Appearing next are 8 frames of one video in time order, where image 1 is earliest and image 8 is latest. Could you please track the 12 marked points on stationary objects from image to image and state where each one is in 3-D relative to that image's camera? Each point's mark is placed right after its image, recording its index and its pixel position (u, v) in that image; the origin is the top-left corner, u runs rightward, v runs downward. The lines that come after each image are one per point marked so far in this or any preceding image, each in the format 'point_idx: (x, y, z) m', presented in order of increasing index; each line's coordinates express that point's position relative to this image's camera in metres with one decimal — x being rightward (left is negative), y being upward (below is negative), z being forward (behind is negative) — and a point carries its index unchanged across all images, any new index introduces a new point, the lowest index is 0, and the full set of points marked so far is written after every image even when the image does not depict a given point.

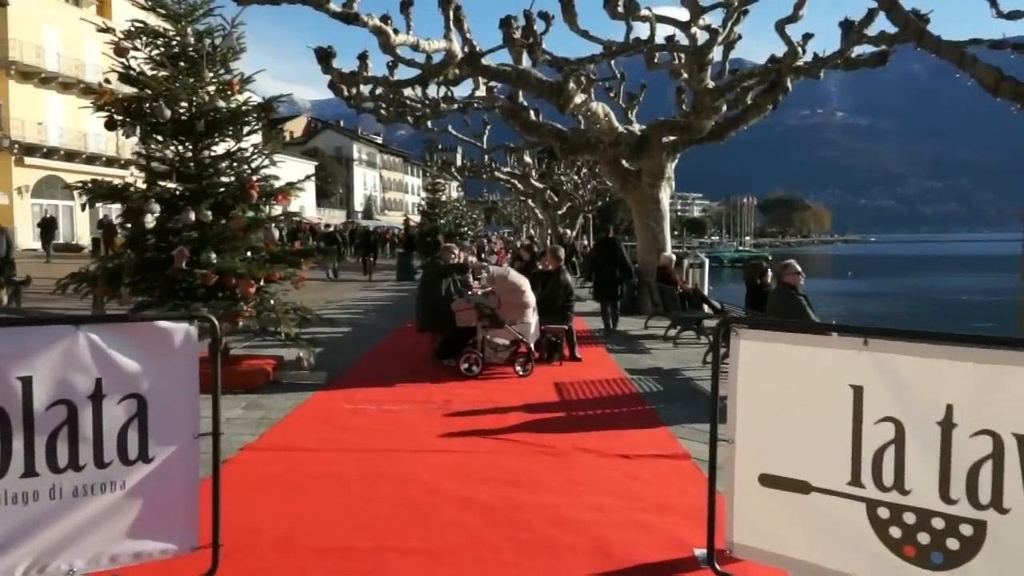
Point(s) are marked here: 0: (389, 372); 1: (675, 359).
0: (-1.7, -1.1, +10.2) m
1: (+2.5, -1.1, +11.8) m
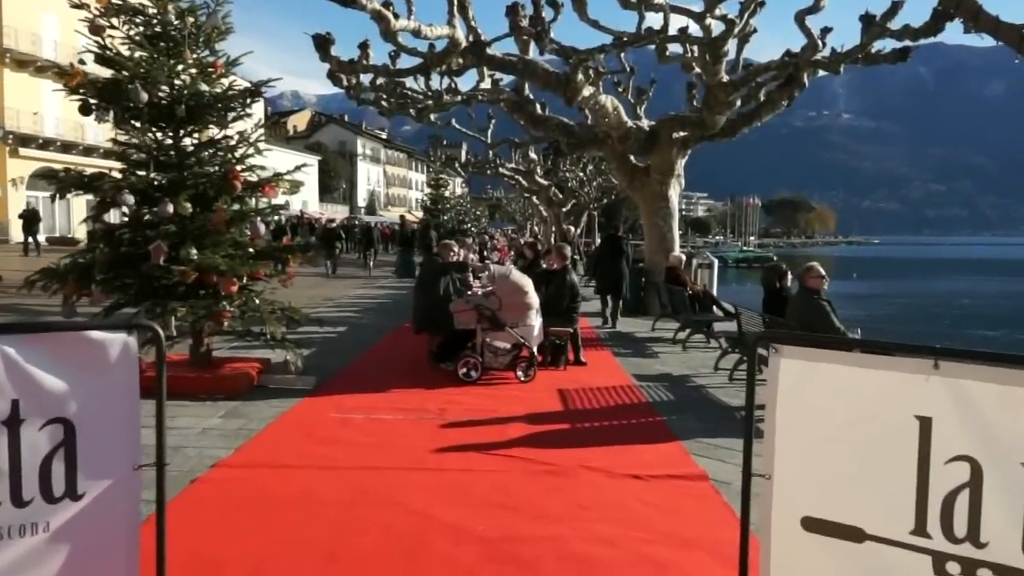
0: (-1.7, -1.1, +9.6) m
1: (+2.5, -1.1, +11.2) m
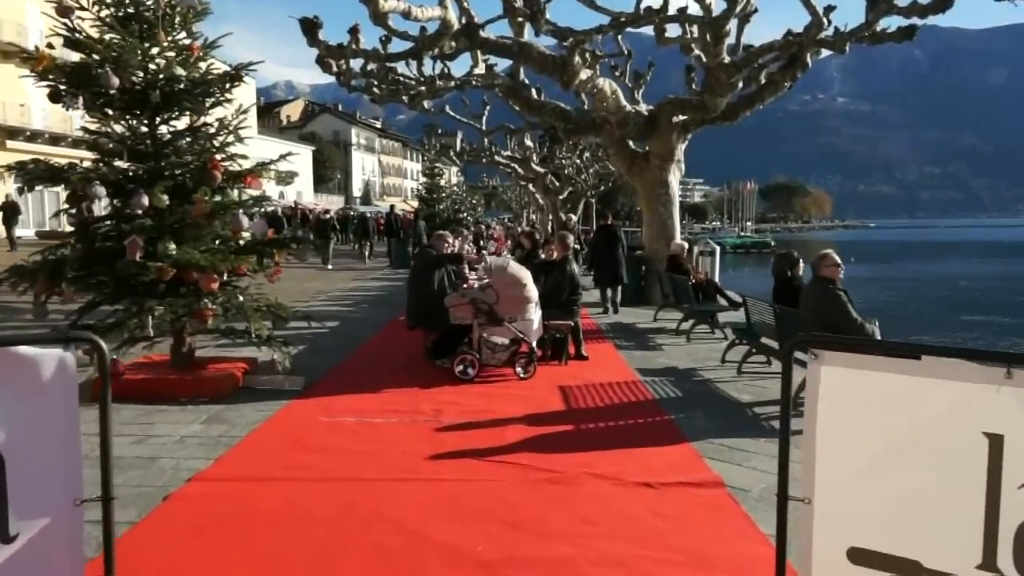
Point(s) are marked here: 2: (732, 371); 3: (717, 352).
0: (-1.7, -1.1, +9.1) m
1: (+2.5, -1.0, +10.8) m
2: (+2.8, -1.1, +9.8) m
3: (+3.0, -1.0, +11.1) m
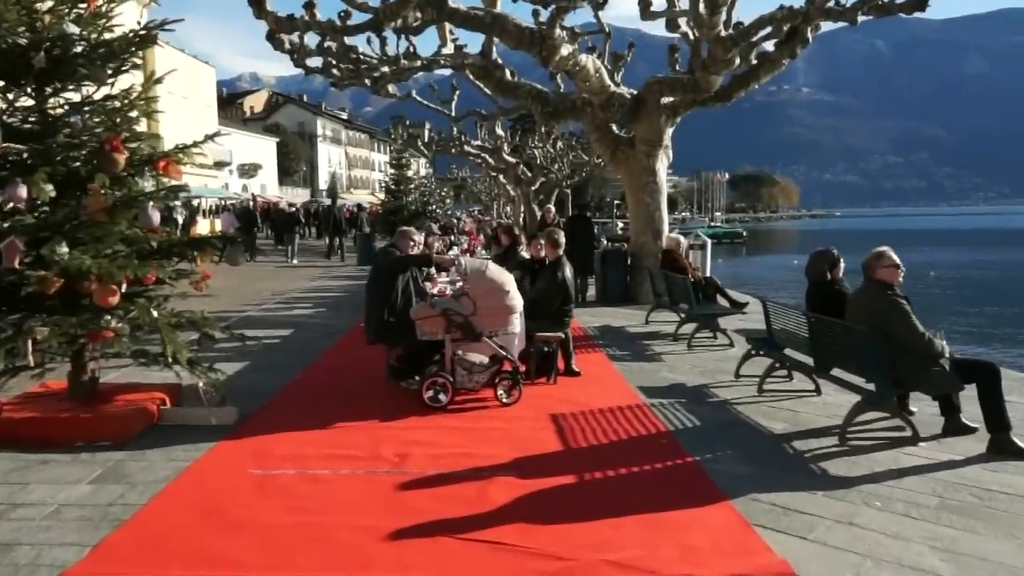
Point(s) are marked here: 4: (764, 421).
0: (-1.9, -1.2, +7.5) m
1: (+2.3, -1.0, +9.4) m
2: (+2.6, -1.1, +8.3) m
3: (+2.7, -1.0, +9.7) m
4: (+2.3, -1.2, +7.1) m
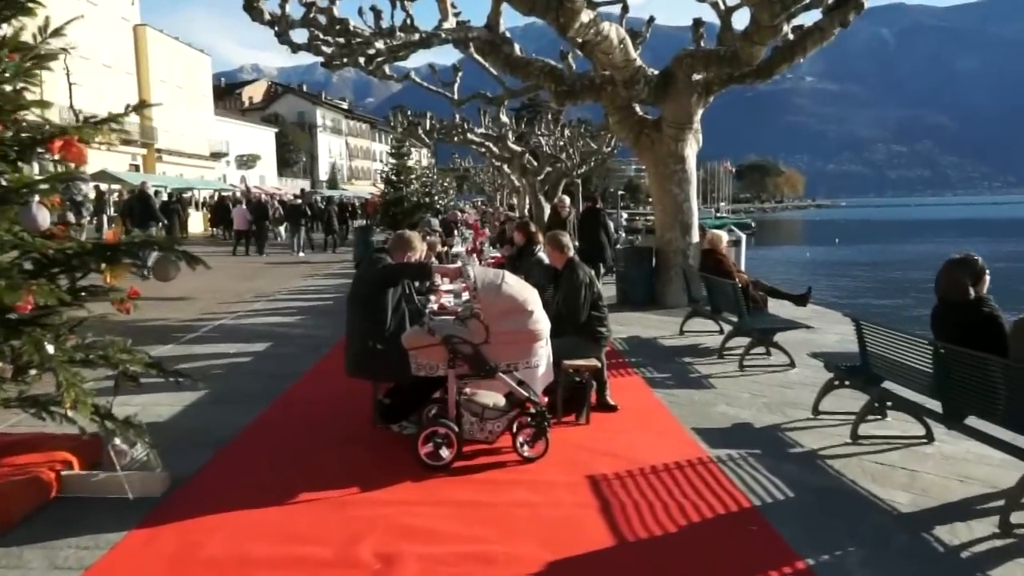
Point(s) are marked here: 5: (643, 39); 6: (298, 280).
0: (-1.7, -1.3, +5.8) m
1: (+2.5, -1.1, +7.6) m
2: (+2.8, -1.2, +6.5) m
3: (+2.9, -1.1, +7.9) m
4: (+2.5, -1.4, +5.3) m
5: (+3.4, +6.3, +19.4) m
6: (-5.1, +0.2, +18.2) m
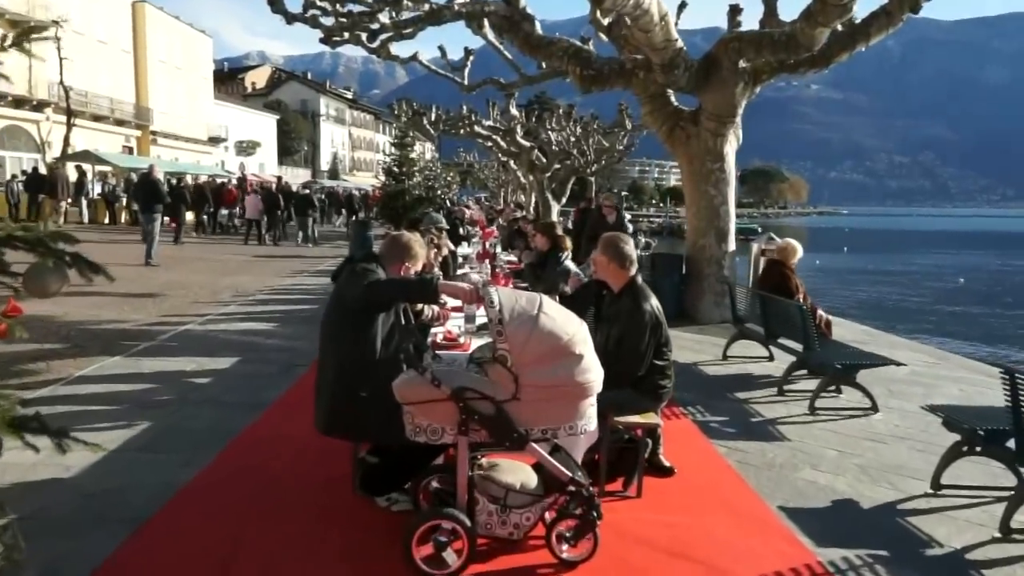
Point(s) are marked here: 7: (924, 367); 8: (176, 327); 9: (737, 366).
0: (-1.5, -1.4, +4.1) m
1: (+2.6, -1.4, +5.9) m
2: (+2.9, -1.5, +4.8) m
3: (+3.1, -1.3, +6.2) m
4: (+2.7, -1.6, +3.6) m
5: (+3.8, +6.1, +17.7) m
6: (-4.9, +0.2, +16.5) m
7: (+5.2, -1.0, +9.7) m
8: (-4.6, -0.5, +10.5) m
9: (+2.7, -0.9, +9.3) m
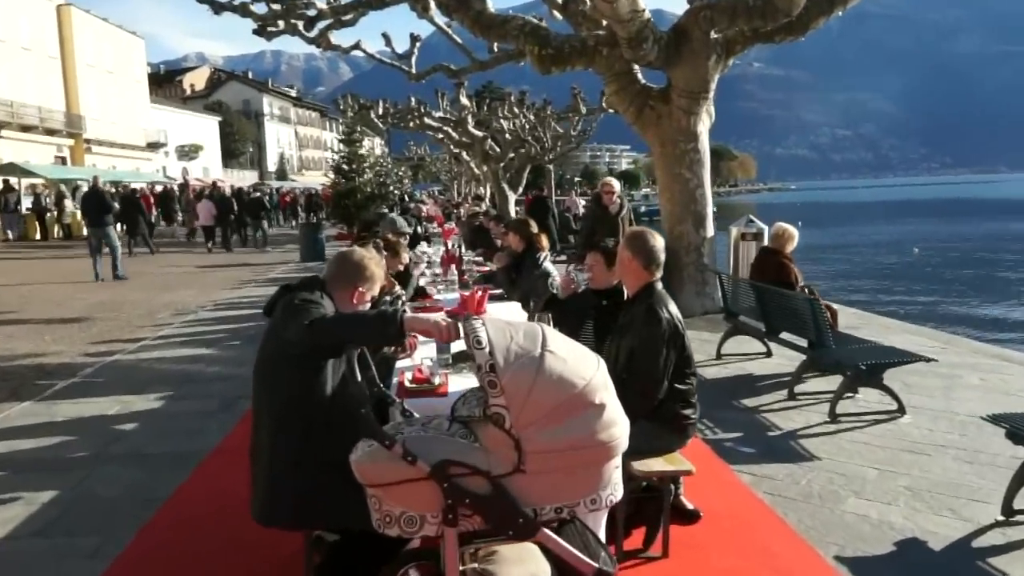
0: (-1.5, -1.6, +3.0) m
1: (+2.6, -1.3, +5.0) m
2: (+2.9, -1.4, +4.0) m
3: (+3.0, -1.2, +5.4) m
4: (+2.7, -1.6, +2.7) m
5: (+2.6, +6.3, +16.8) m
6: (-5.6, 0.0, +15.2) m
7: (+4.9, -0.8, +8.9) m
8: (-4.9, -0.8, +9.3) m
9: (+2.4, -0.8, +8.4) m
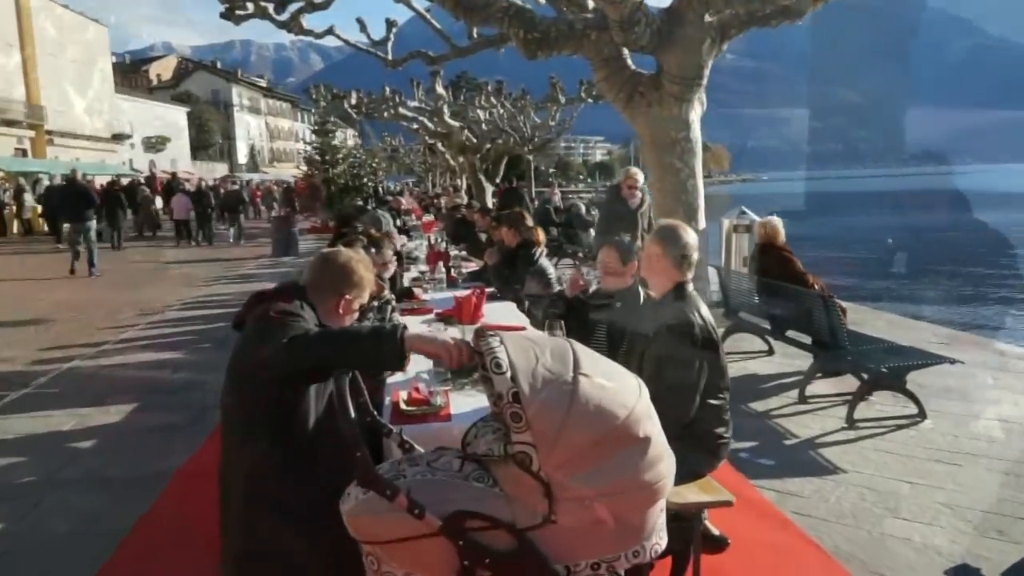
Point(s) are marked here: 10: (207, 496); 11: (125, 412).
0: (-1.4, -1.7, +2.4) m
1: (+2.6, -1.3, +4.6) m
2: (+3.0, -1.4, +3.6) m
3: (+3.0, -1.2, +5.0) m
4: (+2.8, -1.6, +2.3) m
5: (+2.2, +6.4, +16.3) m
6: (-6.0, 0.0, +14.5) m
7: (+4.8, -0.7, +8.6) m
8: (-5.1, -0.8, +8.6) m
9: (+2.4, -0.8, +8.0) m
10: (-2.0, -1.2, +4.9) m
11: (-3.5, -1.1, +6.9) m
